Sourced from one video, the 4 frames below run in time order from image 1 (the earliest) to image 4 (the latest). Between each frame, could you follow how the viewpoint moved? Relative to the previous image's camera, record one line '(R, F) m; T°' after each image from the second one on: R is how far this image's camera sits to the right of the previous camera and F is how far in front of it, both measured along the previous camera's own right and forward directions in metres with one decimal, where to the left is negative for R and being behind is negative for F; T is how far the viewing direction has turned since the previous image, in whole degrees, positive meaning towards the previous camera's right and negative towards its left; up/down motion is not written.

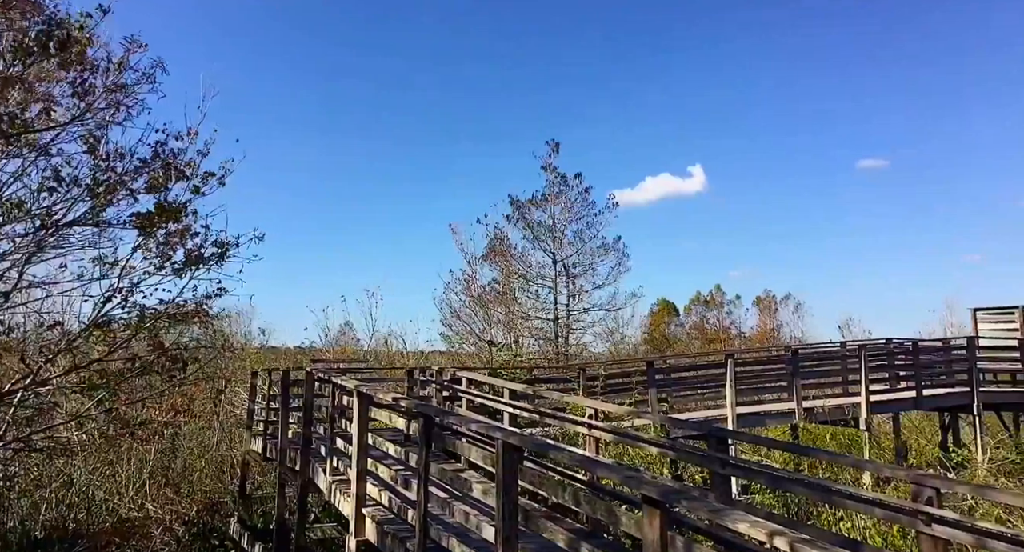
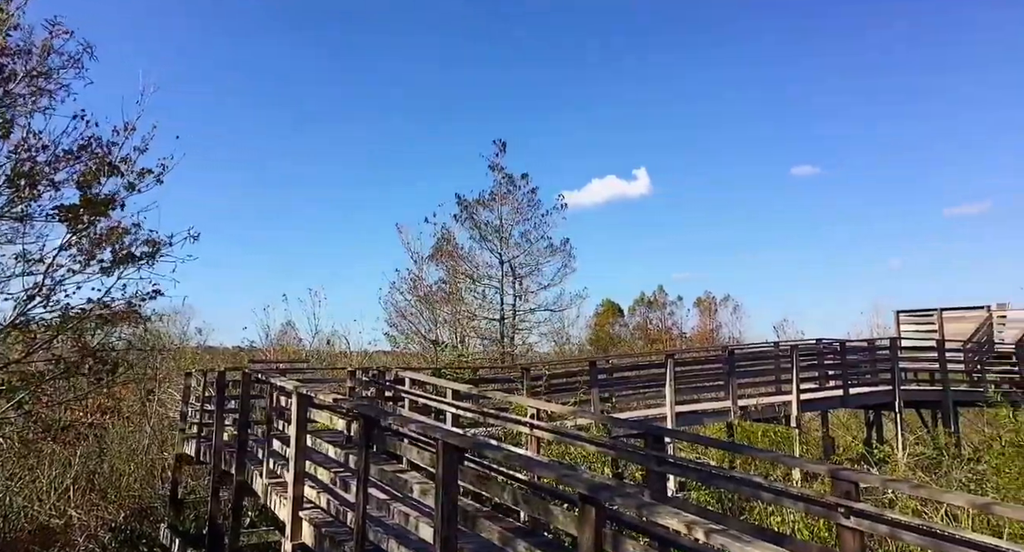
(+0.3, -0.2) m; +5°
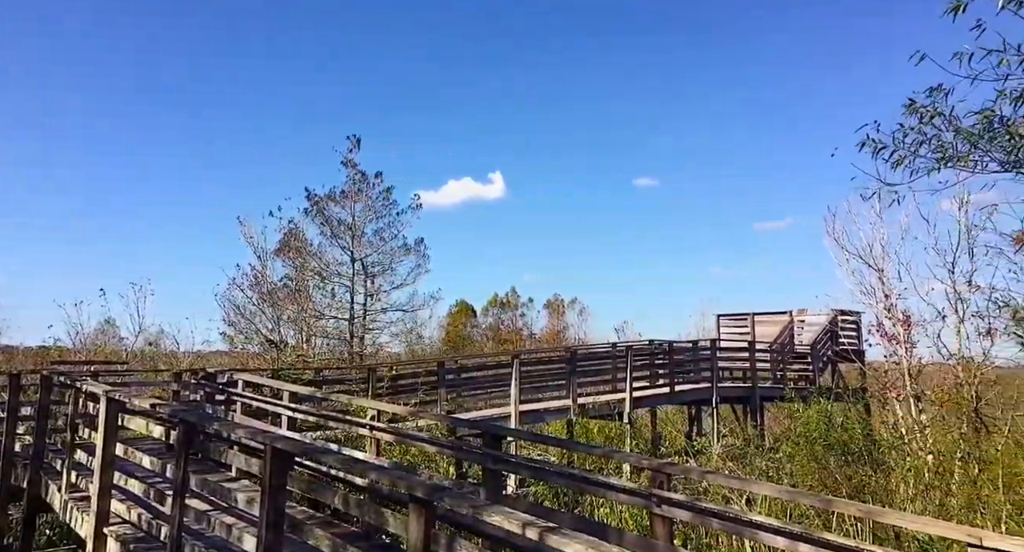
(+0.7, -0.2) m; +12°
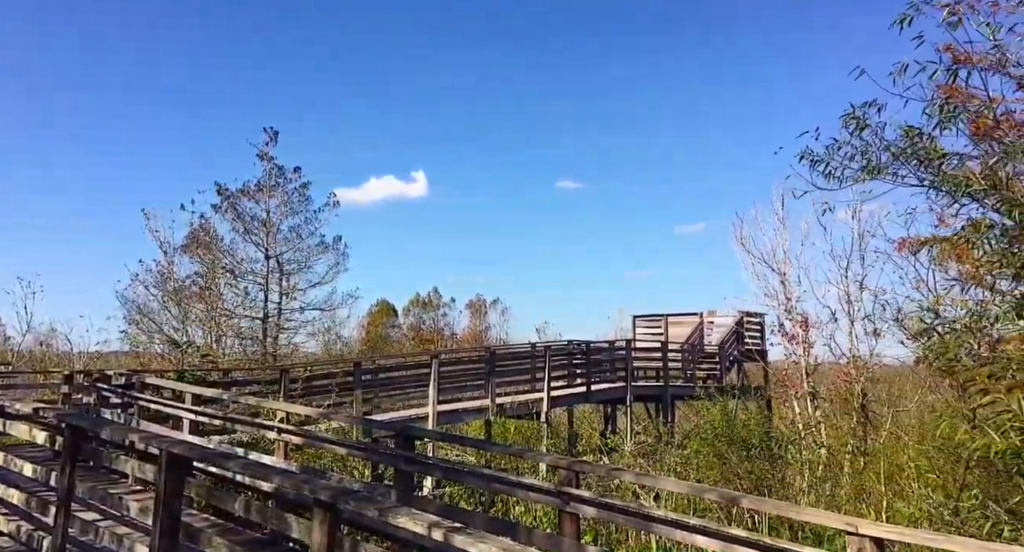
(+0.4, 0.0) m; +7°
